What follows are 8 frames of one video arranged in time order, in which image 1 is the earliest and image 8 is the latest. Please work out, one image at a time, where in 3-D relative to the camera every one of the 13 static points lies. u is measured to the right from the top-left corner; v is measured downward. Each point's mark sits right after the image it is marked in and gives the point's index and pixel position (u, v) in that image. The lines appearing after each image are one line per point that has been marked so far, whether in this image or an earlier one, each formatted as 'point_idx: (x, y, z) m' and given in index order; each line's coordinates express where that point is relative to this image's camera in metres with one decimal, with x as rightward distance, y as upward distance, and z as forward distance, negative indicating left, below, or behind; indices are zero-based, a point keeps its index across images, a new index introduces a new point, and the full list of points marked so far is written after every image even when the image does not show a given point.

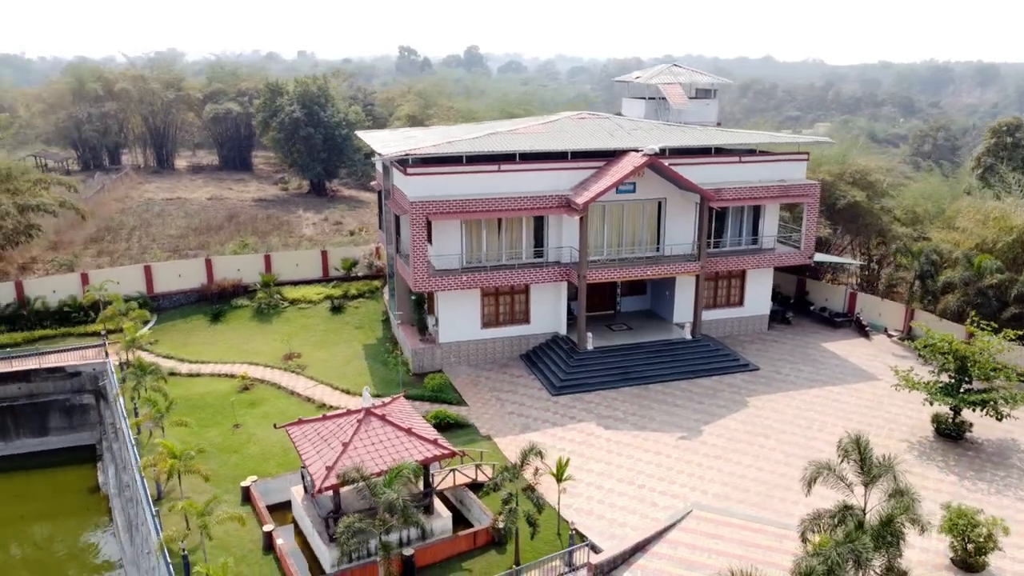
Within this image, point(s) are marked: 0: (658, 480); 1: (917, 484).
0: (+3.4, -4.4, +18.9) m
1: (+9.1, -4.5, +18.6) m
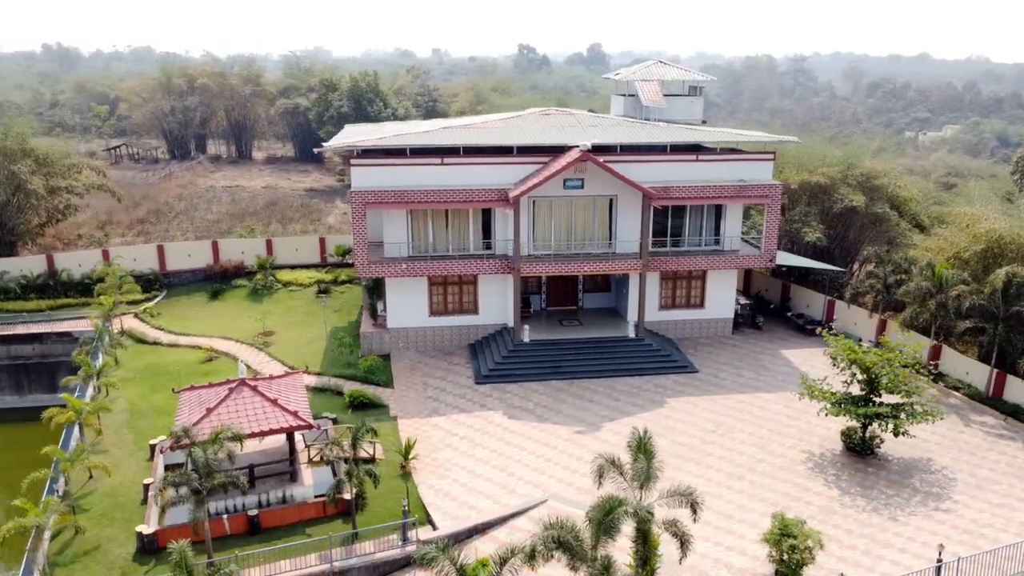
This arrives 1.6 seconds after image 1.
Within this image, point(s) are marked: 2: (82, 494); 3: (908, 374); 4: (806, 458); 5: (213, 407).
0: (+0.4, -4.3, +19.2) m
1: (+6.0, -4.6, +17.9) m
2: (-9.7, -4.6, +18.4) m
3: (+9.0, -2.0, +19.7) m
4: (+6.9, -4.0, +19.5) m
5: (-6.4, -2.6, +17.7) m
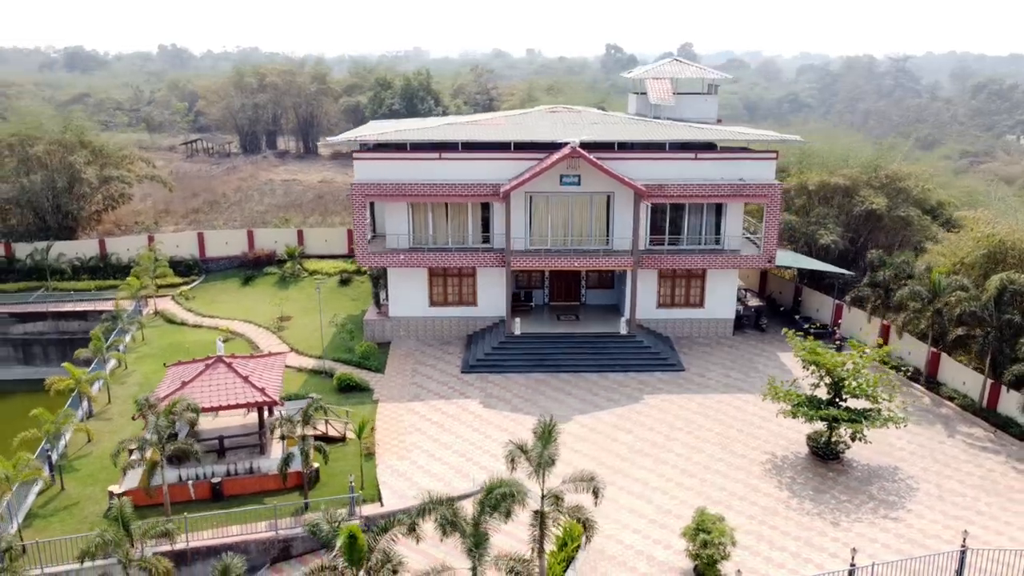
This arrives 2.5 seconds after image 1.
0: (-0.6, -4.1, +19.7) m
1: (+4.8, -4.5, +17.8) m
2: (-10.7, -4.1, +20.1) m
3: (+8.1, -2.1, +19.2) m
4: (+5.9, -4.0, +19.3) m
5: (-7.5, -2.2, +19.0) m
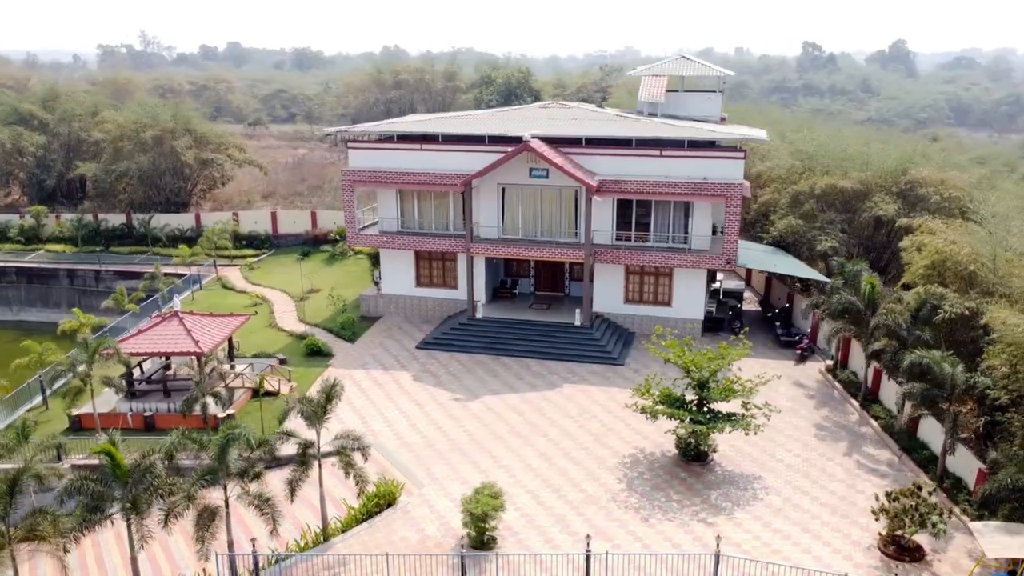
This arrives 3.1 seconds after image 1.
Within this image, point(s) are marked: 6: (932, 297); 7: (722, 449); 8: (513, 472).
0: (-3.4, -3.5, +21.5) m
1: (+1.3, -4.3, +18.3) m
2: (-13.1, -2.9, +24.4) m
3: (+5.0, -2.1, +18.8) m
4: (+2.8, -3.9, +19.4) m
5: (-10.1, -1.2, +22.5) m
6: (+9.7, -0.2, +19.0) m
7: (+5.0, -3.8, +19.6) m
8: (0.0, -4.2, +18.8) m
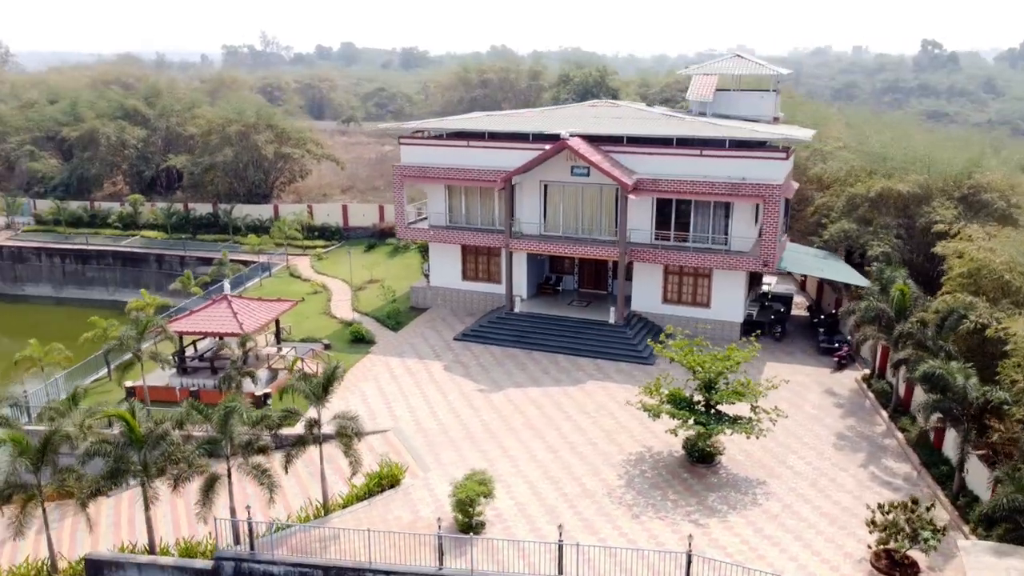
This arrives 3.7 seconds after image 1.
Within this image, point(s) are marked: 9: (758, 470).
0: (-2.9, -3.3, +22.3) m
1: (+1.4, -4.2, +18.5) m
2: (-12.1, -2.3, +26.4) m
3: (+5.1, -2.1, +18.5) m
4: (+3.0, -3.9, +19.5) m
5: (-9.3, -0.7, +24.2) m
6: (+9.8, -0.4, +18.1) m
7: (+5.2, -3.9, +19.3) m
8: (+0.1, -4.1, +19.2) m
9: (+5.6, -4.1, +18.6) m
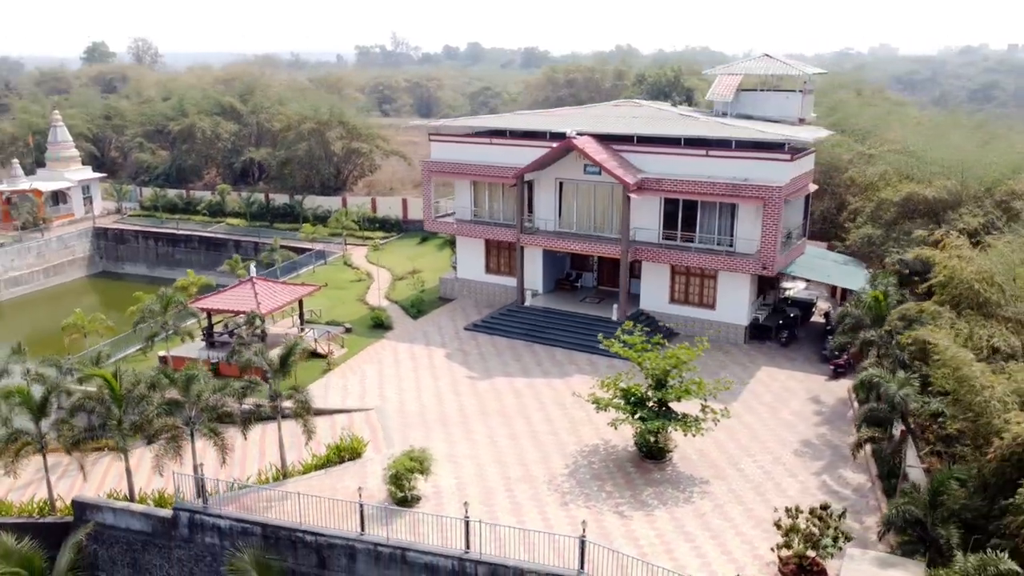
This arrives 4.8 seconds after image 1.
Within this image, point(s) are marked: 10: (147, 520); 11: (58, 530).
0: (-3.3, -2.9, +23.5) m
1: (+0.2, -4.0, +19.2) m
2: (-11.7, -1.6, +29.0) m
3: (+4.0, -2.1, +18.6) m
4: (+2.0, -3.7, +19.9) m
5: (-9.3, -0.1, +26.4) m
6: (+8.7, -0.6, +17.5) m
7: (+4.1, -3.9, +19.4) m
8: (-0.9, -3.8, +20.0) m
9: (+4.4, -4.1, +18.6) m
10: (-7.8, -5.0, +17.7) m
11: (-10.0, -5.4, +18.3) m
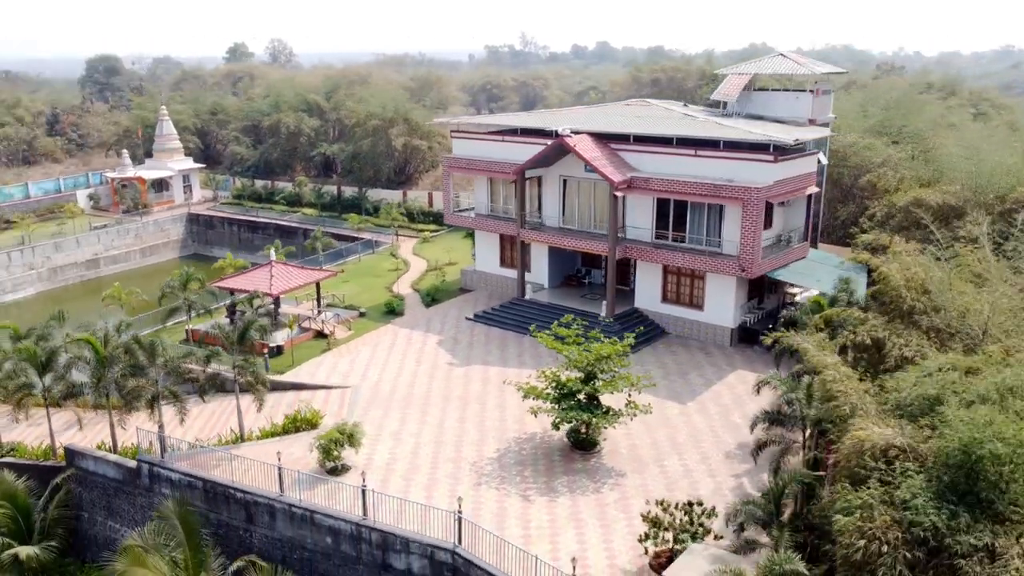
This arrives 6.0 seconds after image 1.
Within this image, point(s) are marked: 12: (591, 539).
0: (-4.1, -2.5, +25.0) m
1: (-1.3, -3.8, +20.1) m
2: (-11.4, -0.8, +31.7) m
3: (+2.4, -2.0, +18.9) m
4: (+0.5, -3.6, +20.5) m
5: (-9.4, +0.5, +28.7) m
6: (+6.9, -0.7, +17.1) m
7: (+2.6, -3.8, +19.7) m
8: (-2.3, -3.5, +21.1) m
9: (+2.7, -4.0, +18.8) m
10: (-9.5, -4.4, +19.9) m
11: (-11.6, -4.7, +20.9) m
12: (+1.6, -4.9, +16.0) m
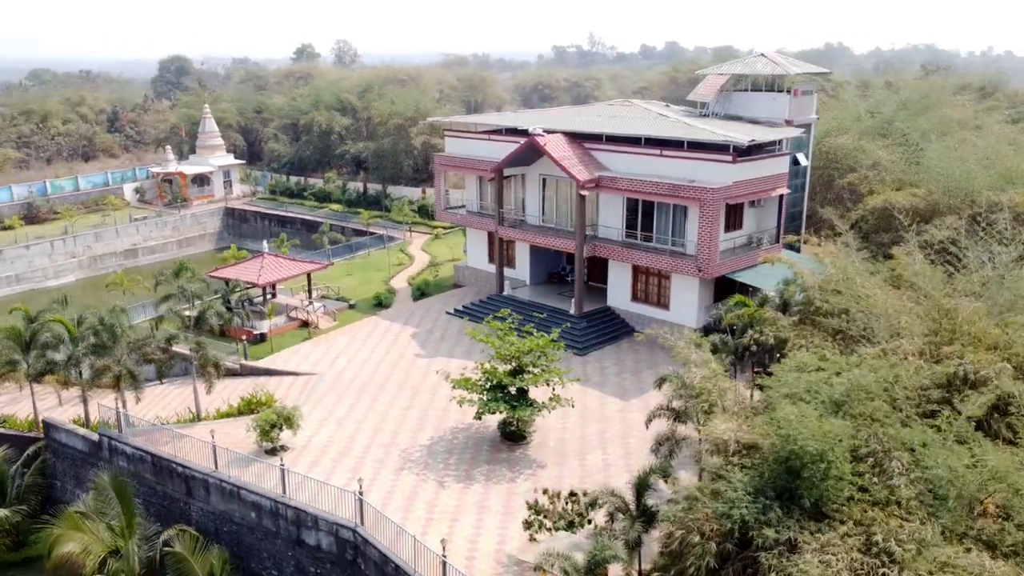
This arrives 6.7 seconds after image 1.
0: (-5.2, -2.3, +25.9) m
1: (-2.9, -3.6, +20.8) m
2: (-11.9, -0.4, +33.3) m
3: (+0.8, -1.9, +19.3) m
4: (-1.0, -3.4, +21.1) m
5: (-10.1, +0.9, +30.1) m
6: (+5.1, -0.7, +17.1) m
7: (+0.9, -3.7, +20.1) m
8: (-3.8, -3.3, +21.9) m
9: (+1.0, -3.9, +19.2) m
10: (-11.1, -4.0, +21.4) m
11: (-13.1, -4.2, +22.5) m
12: (-0.4, -4.8, +16.5) m
